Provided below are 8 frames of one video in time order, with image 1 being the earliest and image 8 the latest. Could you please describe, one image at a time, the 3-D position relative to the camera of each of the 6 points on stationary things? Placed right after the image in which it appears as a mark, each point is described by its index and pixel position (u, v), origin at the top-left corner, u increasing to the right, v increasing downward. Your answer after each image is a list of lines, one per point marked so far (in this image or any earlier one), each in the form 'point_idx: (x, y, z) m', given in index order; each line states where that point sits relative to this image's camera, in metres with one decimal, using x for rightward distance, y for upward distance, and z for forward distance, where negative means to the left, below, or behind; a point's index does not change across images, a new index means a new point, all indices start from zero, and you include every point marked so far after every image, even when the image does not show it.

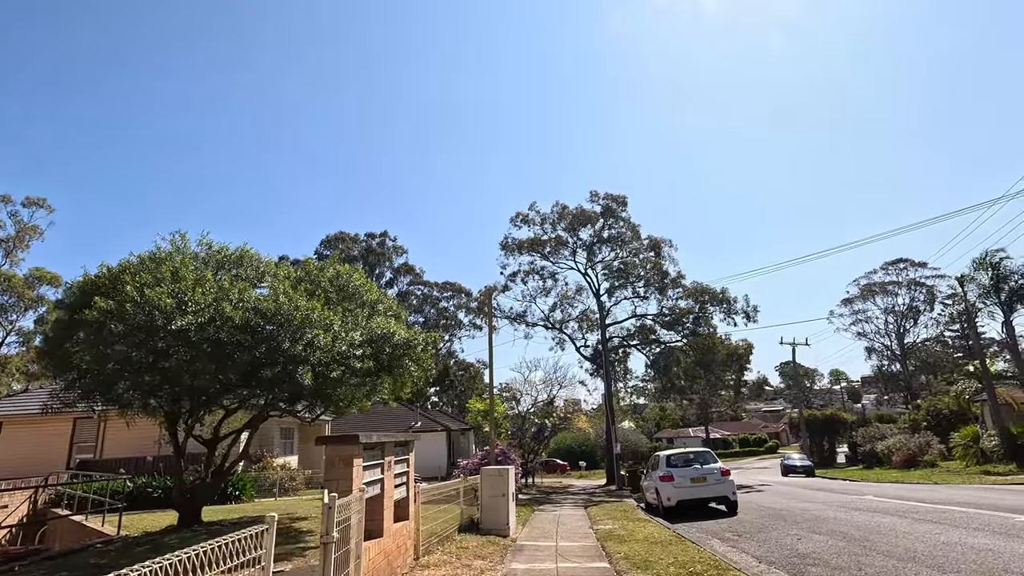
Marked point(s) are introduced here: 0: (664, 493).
0: (+3.9, -5.3, +13.6) m
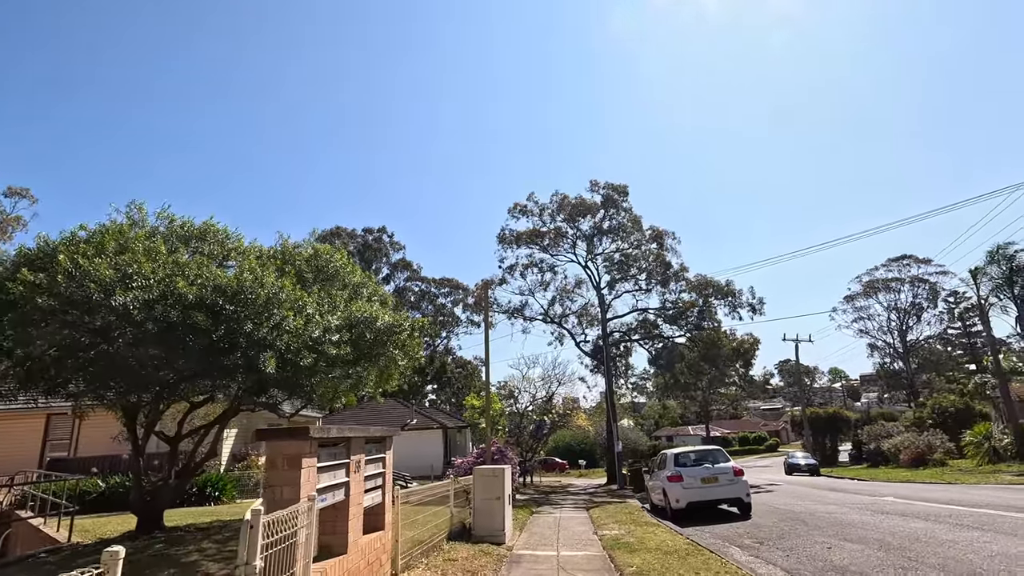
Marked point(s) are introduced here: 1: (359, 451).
0: (+3.8, -4.9, +12.7) m
1: (-1.4, -1.4, +4.7) m
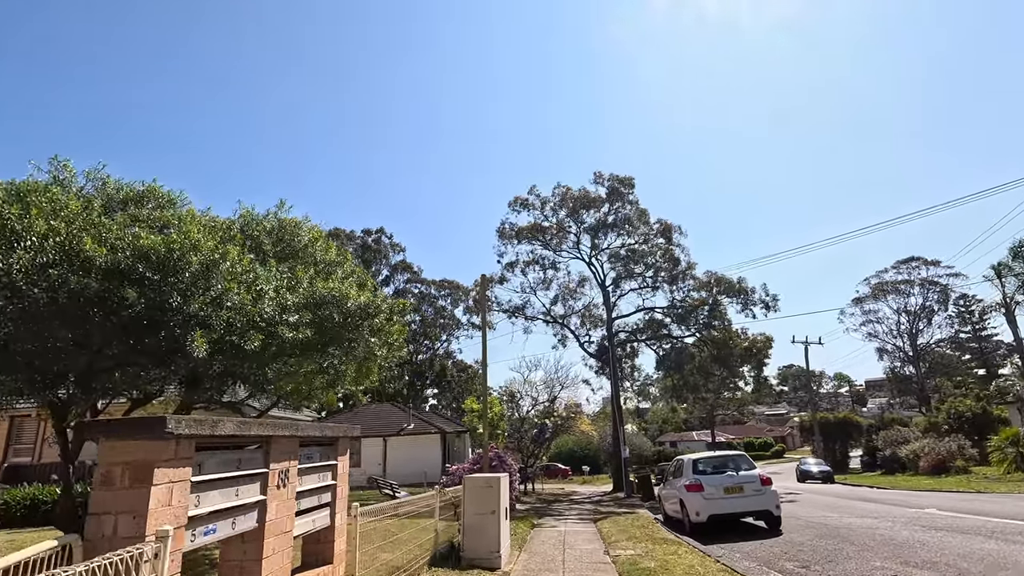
0: (+3.8, -4.6, +11.2) m
1: (-1.4, -1.1, +3.3) m
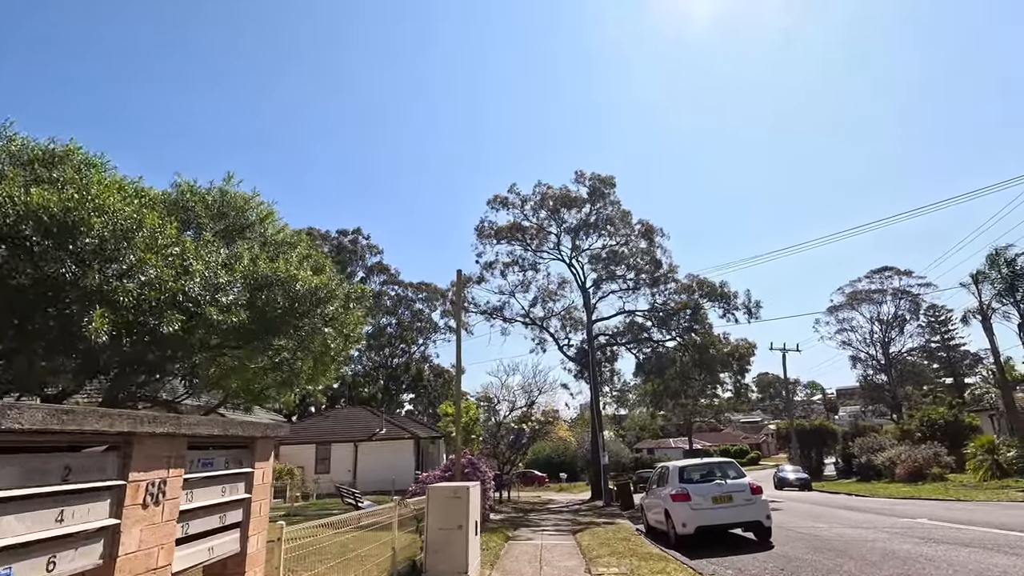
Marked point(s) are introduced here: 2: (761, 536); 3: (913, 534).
0: (+3.3, -4.5, +10.5) m
1: (-1.6, -0.8, +2.4) m
2: (+4.9, -4.9, +10.4) m
3: (+7.5, -4.7, +10.0) m
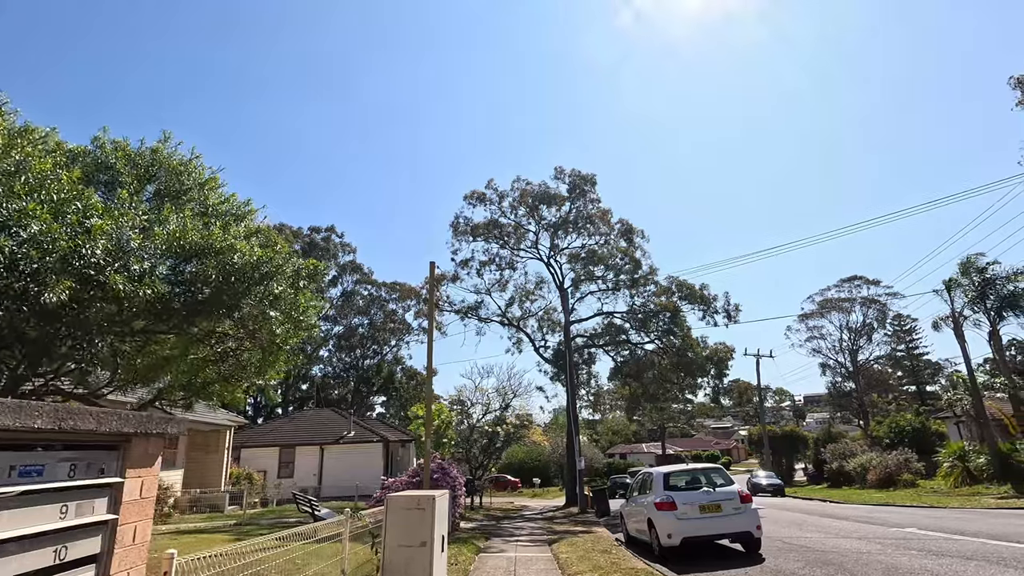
0: (+2.7, -4.4, +9.7) m
1: (-1.6, -0.5, +1.4) m
2: (+4.4, -4.8, +9.8) m
3: (+7.1, -4.6, +9.4) m
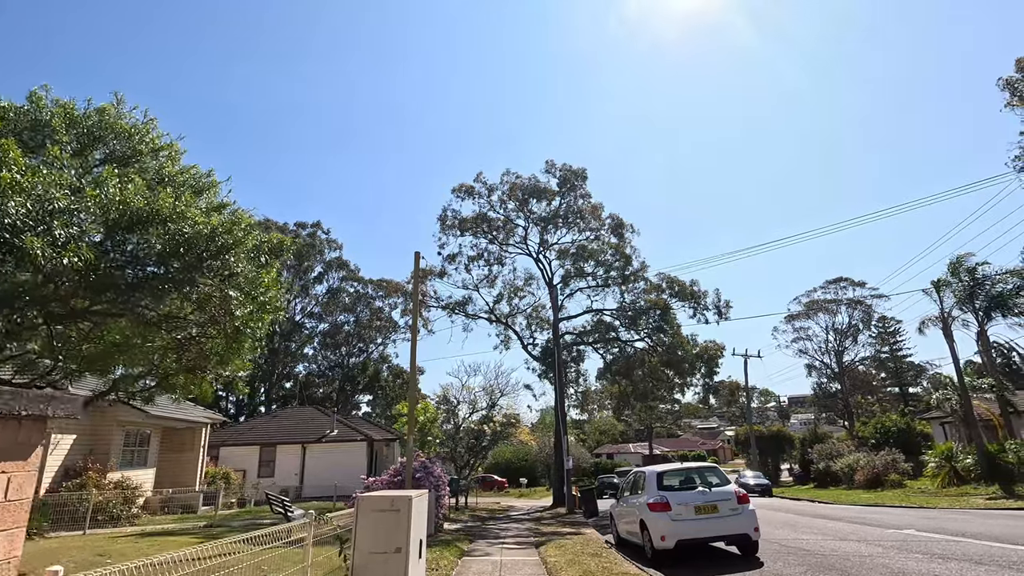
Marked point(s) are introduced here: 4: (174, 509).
0: (+2.5, -4.2, +9.3) m
1: (-1.7, -0.3, +0.9) m
2: (+4.1, -4.6, +9.3) m
3: (+6.8, -4.5, +9.0) m
4: (-11.2, -7.3, +17.5) m
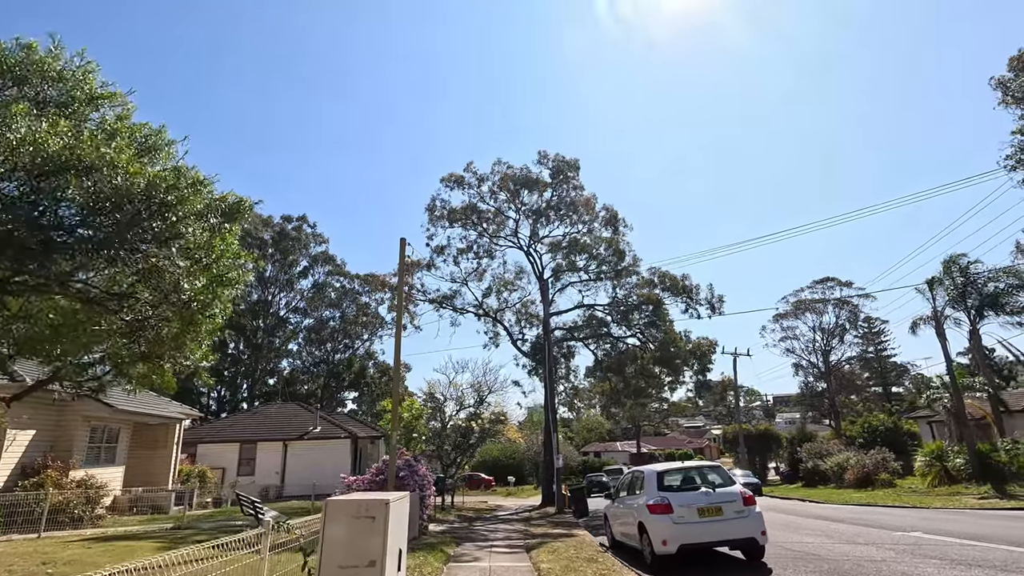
0: (+2.3, -4.0, +8.6) m
1: (-1.6, 0.0, +0.1) m
2: (+3.9, -4.4, +8.7) m
3: (+6.6, -4.3, +8.5) m
4: (-11.5, -6.9, +16.6) m
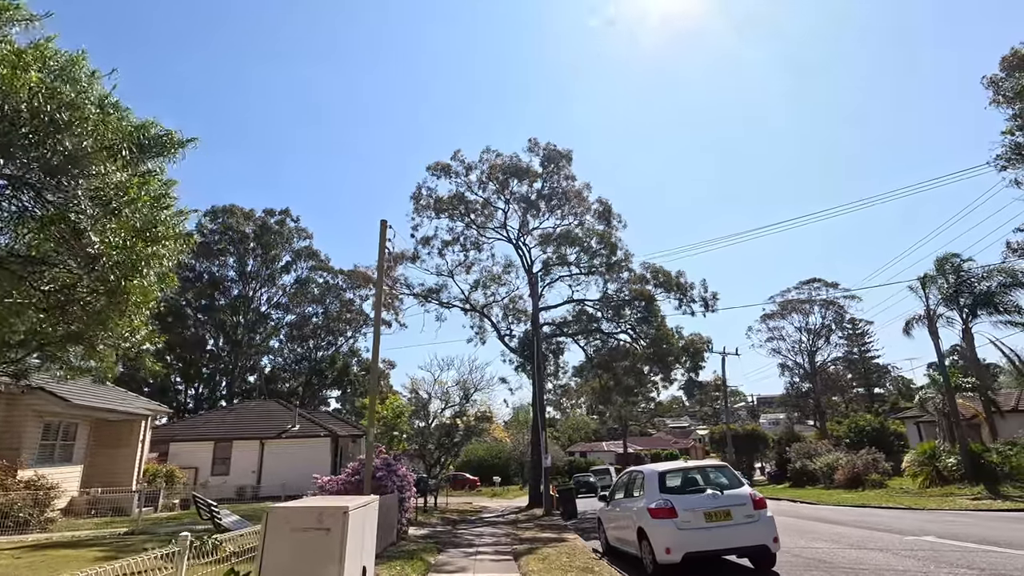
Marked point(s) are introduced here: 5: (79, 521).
0: (+2.1, -3.7, +7.8) m
1: (-1.6, +0.3, -0.8) m
2: (+3.8, -4.1, +7.9) m
3: (+6.5, -4.0, +7.8) m
4: (-11.9, -6.5, +15.5) m
5: (-11.7, -6.3, +14.3) m
